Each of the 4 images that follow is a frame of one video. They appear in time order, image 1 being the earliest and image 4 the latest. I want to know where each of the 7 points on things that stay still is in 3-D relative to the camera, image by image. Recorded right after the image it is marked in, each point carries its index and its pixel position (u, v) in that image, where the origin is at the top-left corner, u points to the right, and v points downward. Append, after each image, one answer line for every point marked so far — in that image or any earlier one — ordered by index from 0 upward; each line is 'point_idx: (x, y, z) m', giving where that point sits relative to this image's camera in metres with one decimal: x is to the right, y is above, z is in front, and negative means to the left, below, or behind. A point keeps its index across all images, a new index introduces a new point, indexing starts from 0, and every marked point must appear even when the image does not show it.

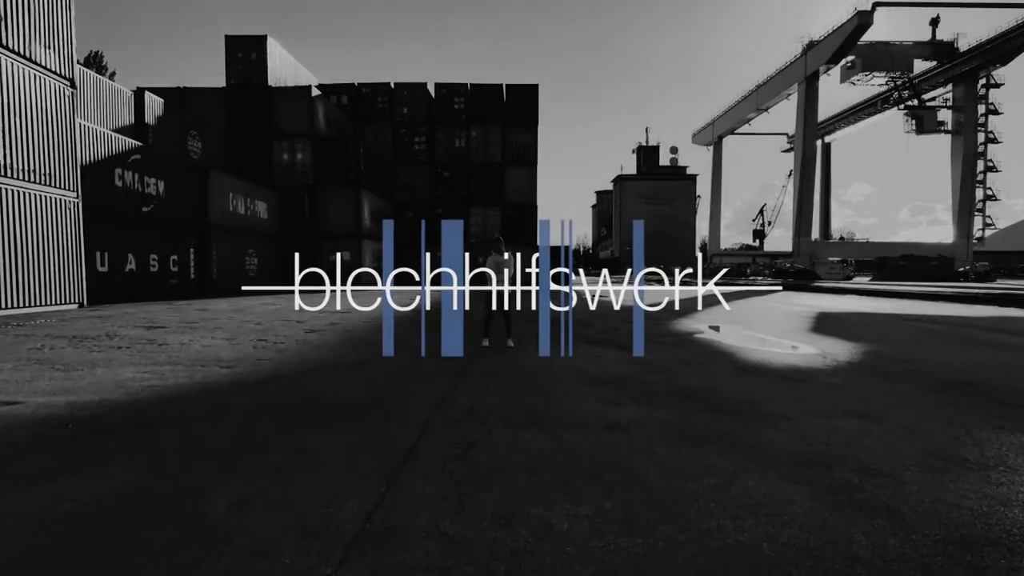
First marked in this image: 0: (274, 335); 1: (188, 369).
0: (-3.9, -0.8, +9.3) m
1: (-3.4, -0.8, +5.9) m
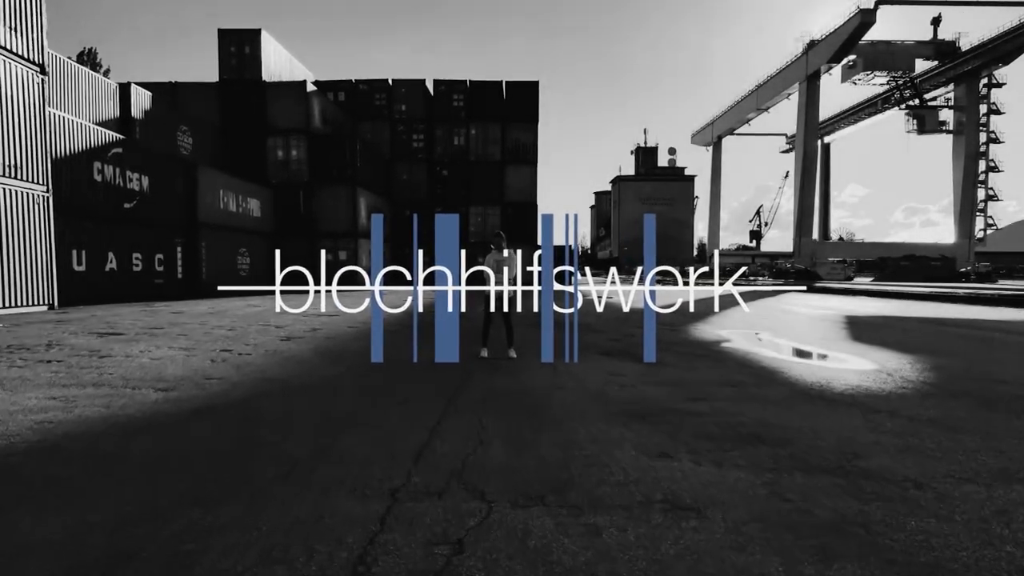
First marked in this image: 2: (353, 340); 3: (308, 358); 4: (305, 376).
0: (-3.9, -0.8, +8.2) m
1: (-3.3, -0.9, +4.7) m
2: (-2.5, -0.8, +9.1) m
3: (-2.5, -0.9, +7.0) m
4: (-2.0, -0.9, +5.6) m
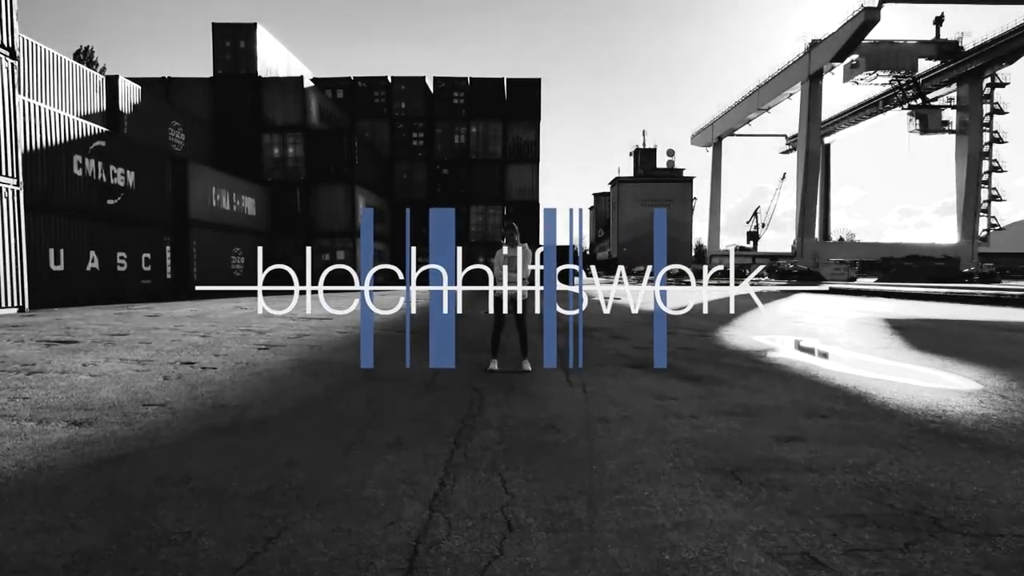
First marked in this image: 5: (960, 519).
0: (-3.7, -0.8, +7.0) m
1: (-3.2, -0.9, +3.6) m
2: (-2.4, -0.8, +7.9) m
3: (-2.3, -0.9, +5.8) m
4: (-1.9, -0.9, +4.4) m
5: (+1.8, -0.9, +2.2) m
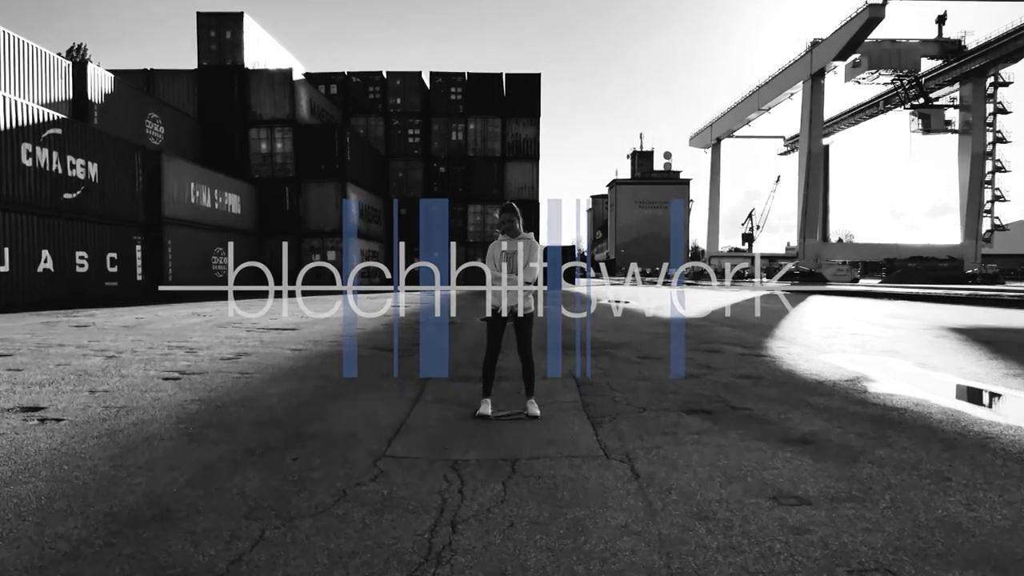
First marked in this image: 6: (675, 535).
0: (-3.7, -0.9, +4.9) m
1: (-3.1, -0.9, +1.5) m
2: (-2.4, -0.9, +5.9) m
3: (-2.3, -0.9, +3.8) m
4: (-1.9, -1.0, +2.4) m
5: (+1.8, -1.0, +0.2) m
6: (+0.6, -1.0, +2.2) m
